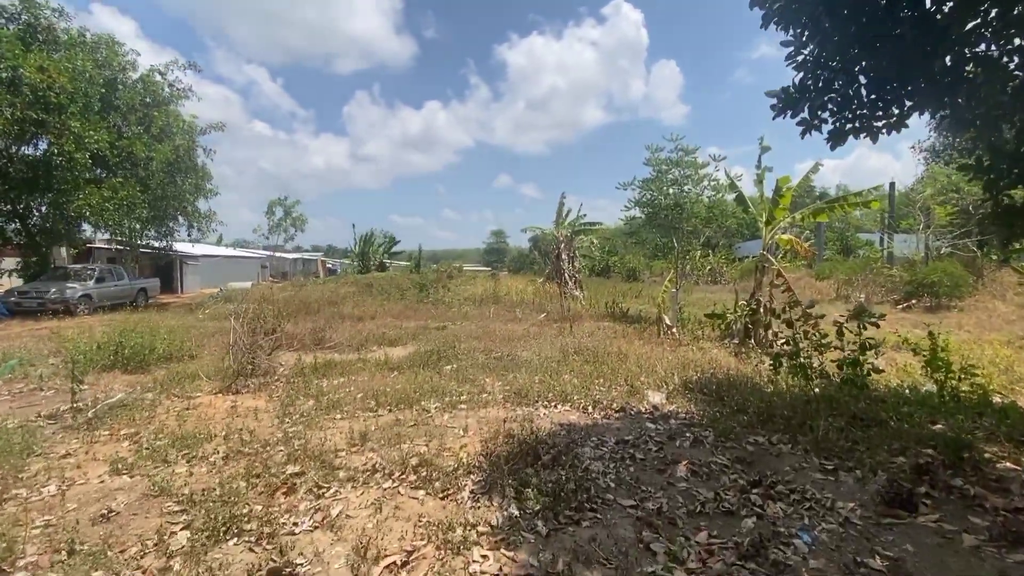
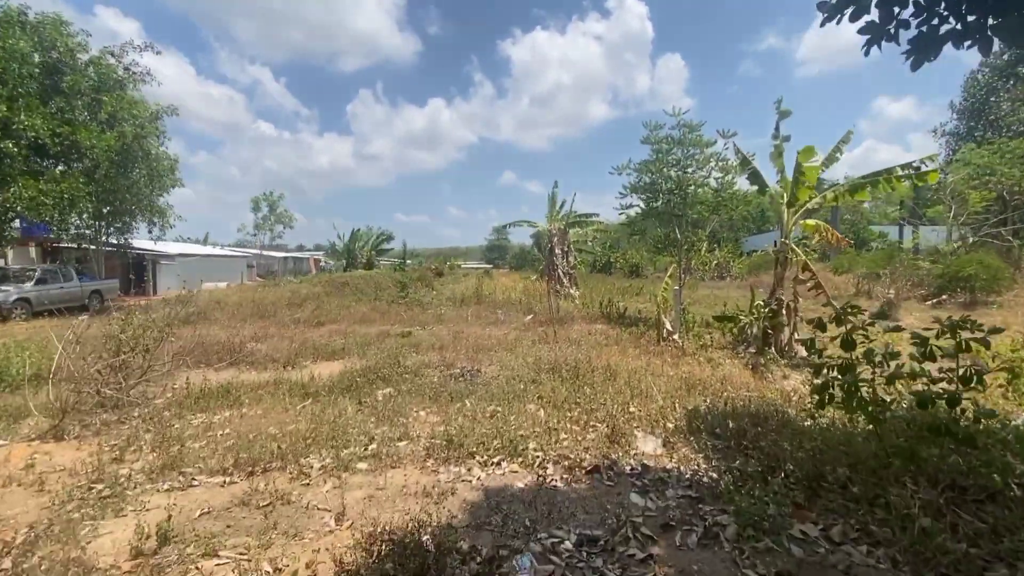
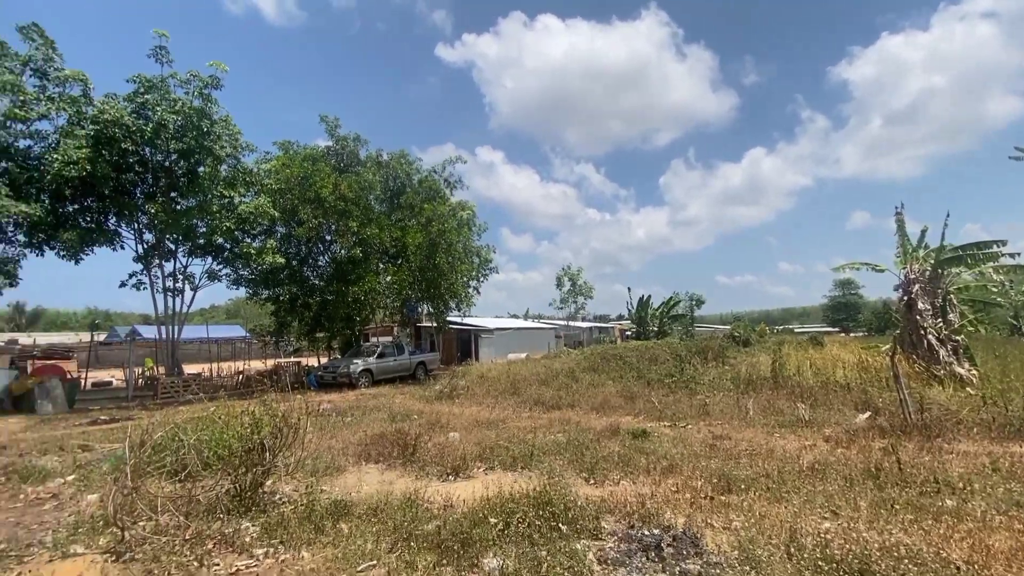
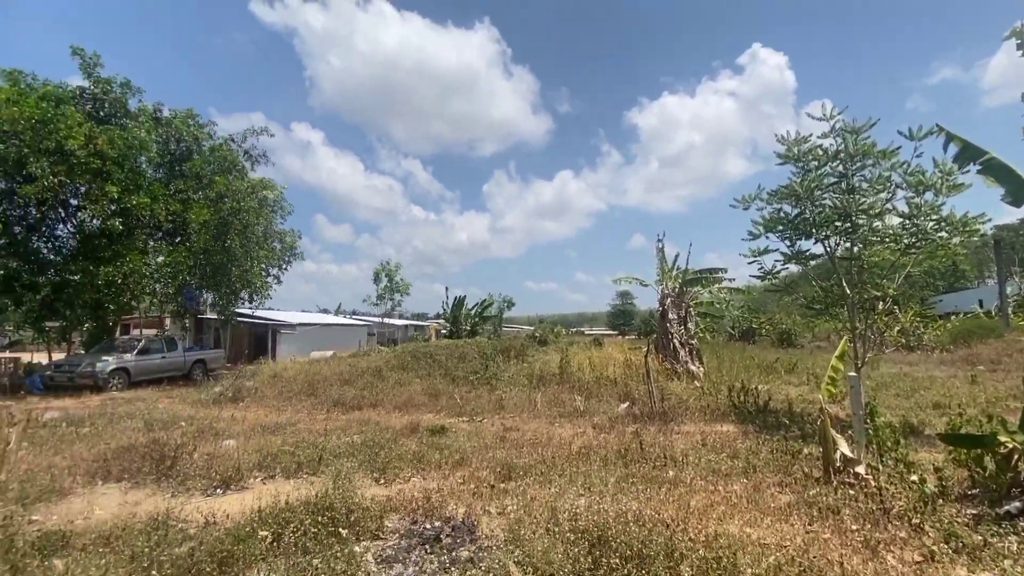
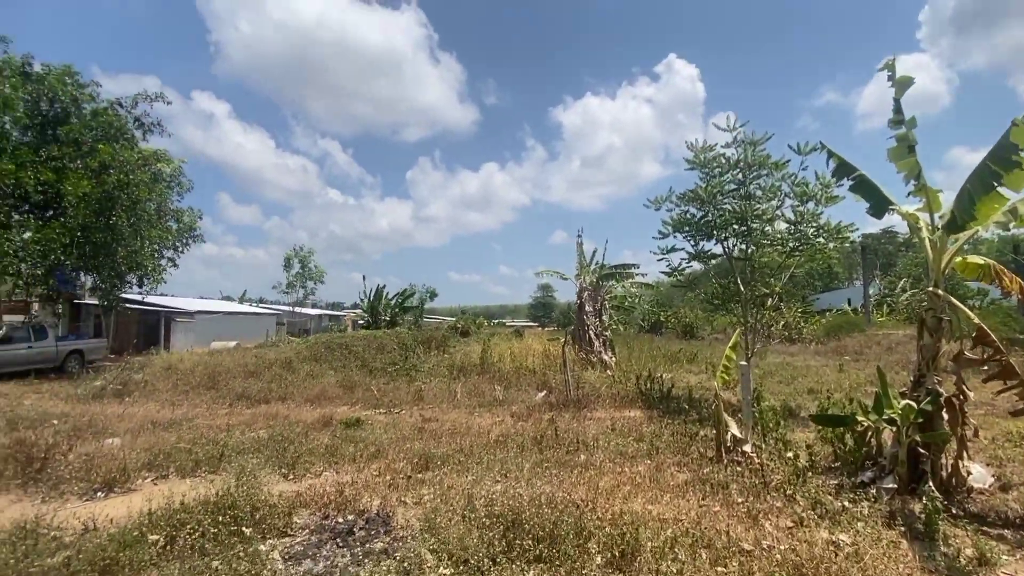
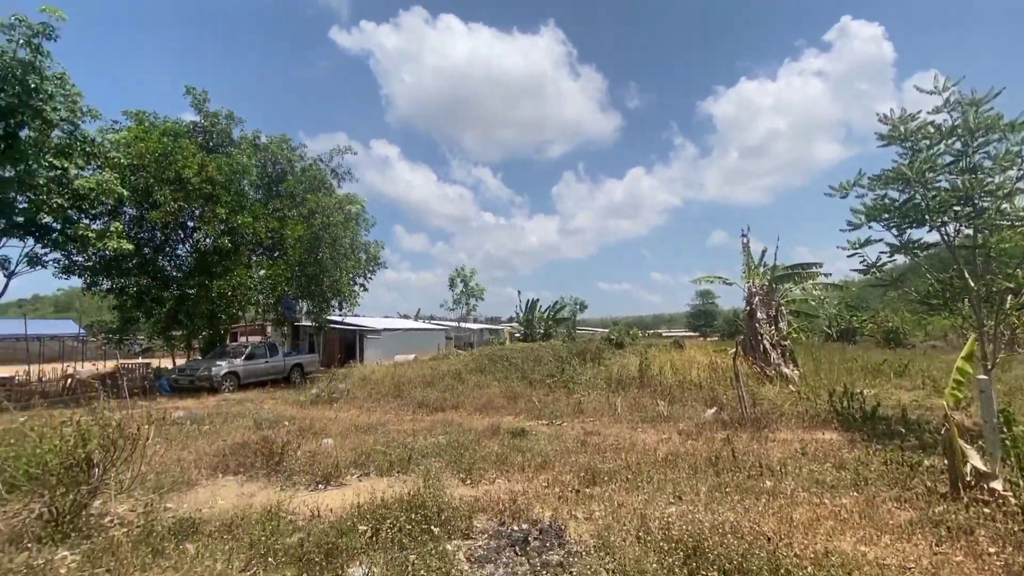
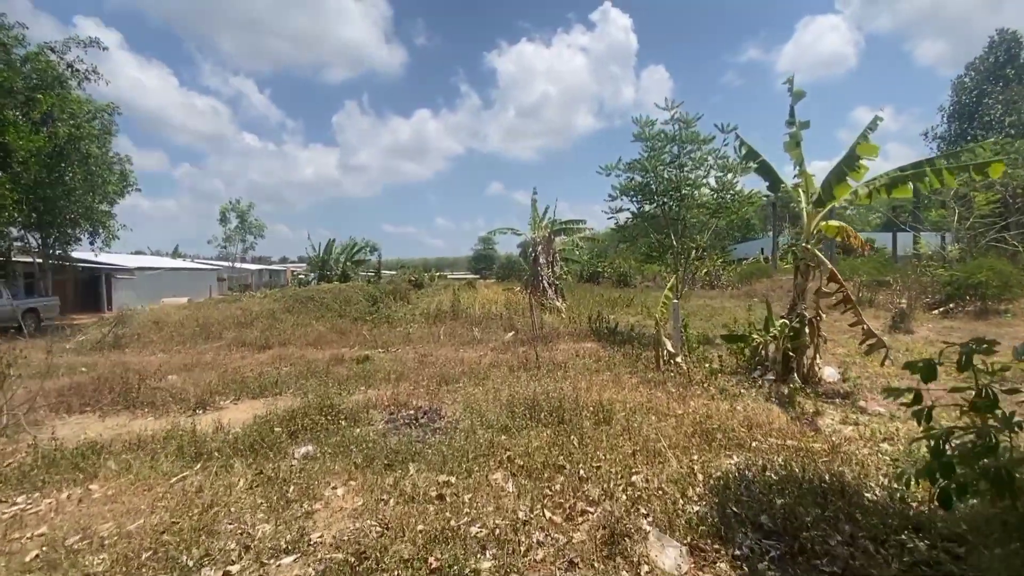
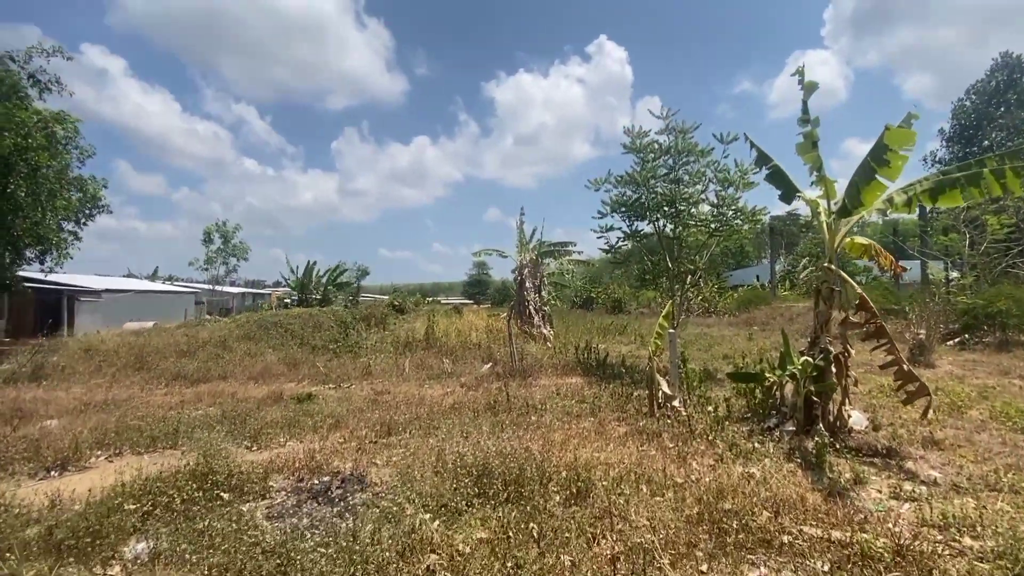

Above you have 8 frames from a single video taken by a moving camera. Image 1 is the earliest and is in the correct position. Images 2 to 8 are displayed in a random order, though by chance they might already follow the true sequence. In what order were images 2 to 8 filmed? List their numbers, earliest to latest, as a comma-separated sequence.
2, 7, 8, 5, 4, 6, 3
